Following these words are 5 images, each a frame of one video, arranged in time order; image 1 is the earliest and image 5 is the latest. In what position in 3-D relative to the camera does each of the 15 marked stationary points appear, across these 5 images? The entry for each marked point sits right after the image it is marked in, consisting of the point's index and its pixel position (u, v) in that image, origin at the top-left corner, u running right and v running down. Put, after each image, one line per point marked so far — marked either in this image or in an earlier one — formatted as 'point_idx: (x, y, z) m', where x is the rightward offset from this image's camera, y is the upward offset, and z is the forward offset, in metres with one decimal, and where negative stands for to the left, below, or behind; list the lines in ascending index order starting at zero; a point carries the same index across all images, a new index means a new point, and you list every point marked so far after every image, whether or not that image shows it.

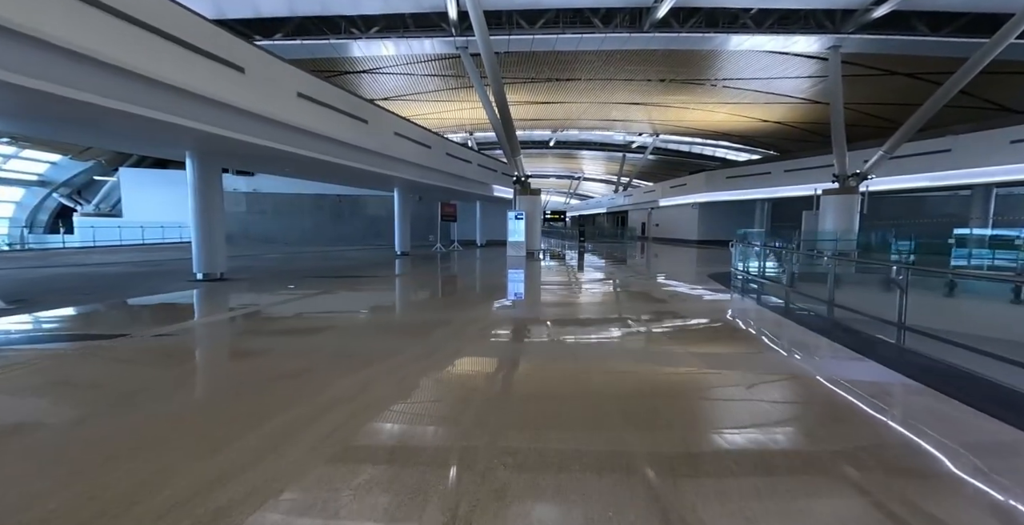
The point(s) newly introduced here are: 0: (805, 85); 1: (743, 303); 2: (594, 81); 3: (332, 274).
0: (+10.3, +6.3, +14.1) m
1: (+4.7, -0.8, +7.9) m
2: (+3.2, +6.9, +15.2) m
3: (-5.2, -0.5, +11.9) m
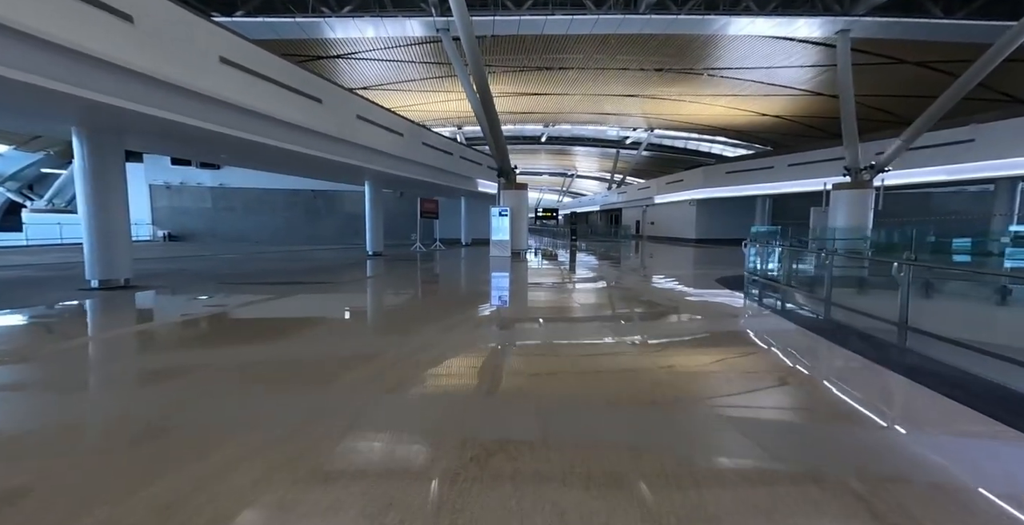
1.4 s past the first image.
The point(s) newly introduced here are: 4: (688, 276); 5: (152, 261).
0: (+9.9, +6.3, +13.4) m
1: (+4.4, -0.8, +7.2) m
2: (+2.8, +6.9, +14.4) m
3: (-5.6, -0.5, +11.0) m
4: (+5.2, -0.4, +12.1) m
5: (-11.9, 0.0, +13.4) m
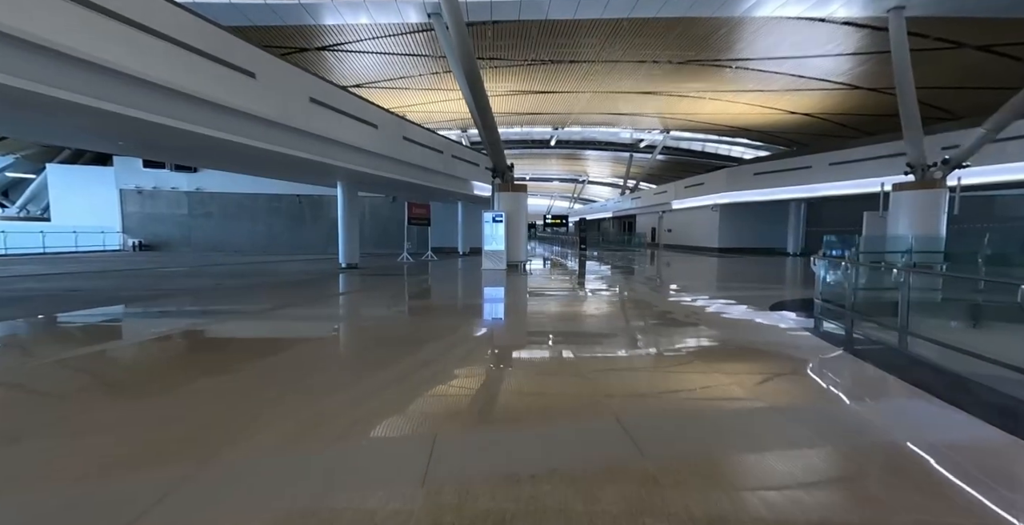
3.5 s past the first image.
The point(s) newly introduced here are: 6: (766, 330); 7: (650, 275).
0: (+10.0, +5.9, +12.0) m
1: (+4.3, -1.1, +5.8) m
2: (+2.9, +6.6, +13.3) m
3: (-5.6, -0.8, +9.9) m
4: (+5.3, -0.7, +10.7) m
5: (-11.8, -0.3, +12.5) m
6: (+4.0, -1.1, +6.3) m
7: (+4.6, -0.4, +13.4) m
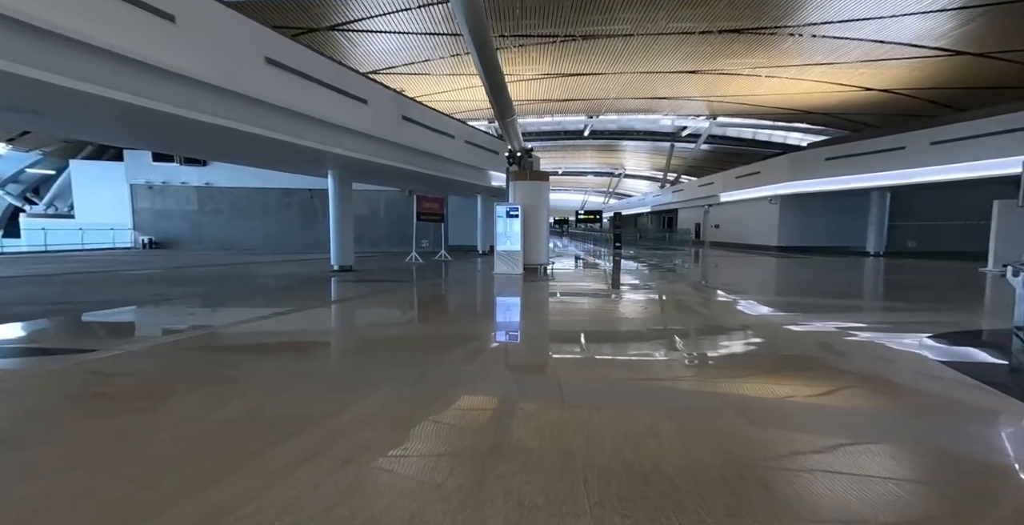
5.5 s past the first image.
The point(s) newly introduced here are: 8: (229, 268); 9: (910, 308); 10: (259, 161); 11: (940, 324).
0: (+10.7, +5.9, +9.9) m
1: (+4.5, -1.1, +4.3) m
2: (+3.7, +6.6, +11.8) m
3: (-5.0, -0.8, +9.2) m
4: (+5.8, -0.8, +9.1) m
5: (-11.0, -0.2, +12.3) m
6: (+4.2, -1.1, +4.8) m
7: (+5.4, -0.4, +11.8) m
8: (-9.3, -0.1, +12.9) m
9: (+7.6, -0.9, +7.6) m
10: (-7.8, +3.0, +12.2) m
11: (+6.9, -1.0, +6.5) m
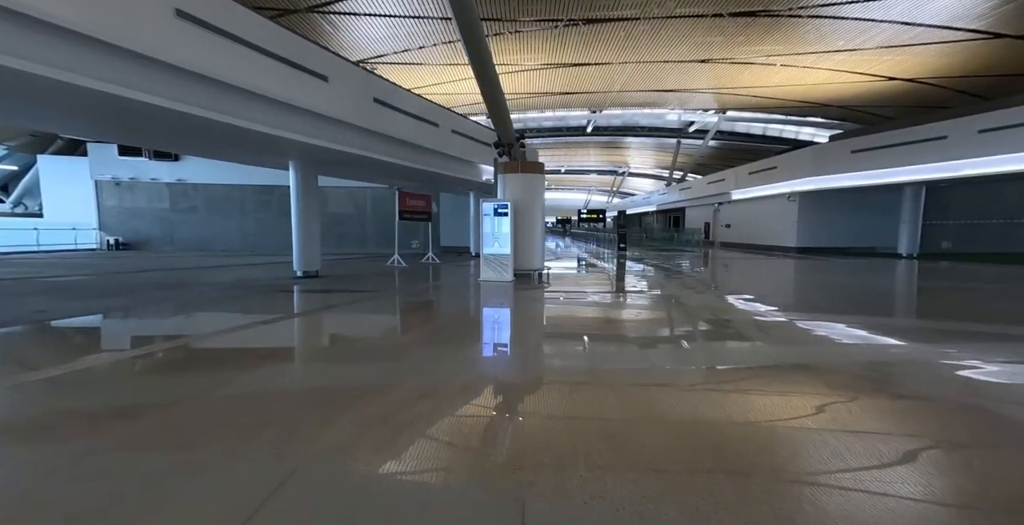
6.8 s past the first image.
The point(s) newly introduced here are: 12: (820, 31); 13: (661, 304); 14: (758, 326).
0: (+10.6, +5.8, +9.0) m
1: (+4.3, -1.2, +3.5) m
2: (+3.6, +6.5, +10.9) m
3: (-5.1, -0.8, +8.5) m
4: (+5.7, -0.8, +8.2) m
5: (-11.1, -0.3, +11.6) m
6: (+4.1, -1.2, +4.0) m
7: (+5.3, -0.5, +11.0) m
8: (-9.4, -0.2, +12.2) m
9: (+7.5, -0.9, +6.8) m
10: (-7.9, +3.0, +11.4) m
11: (+6.8, -1.1, +5.6) m
12: (+8.2, +6.2, +10.7) m
13: (+2.9, -0.9, +7.6) m
14: (+3.8, -1.0, +6.0) m
